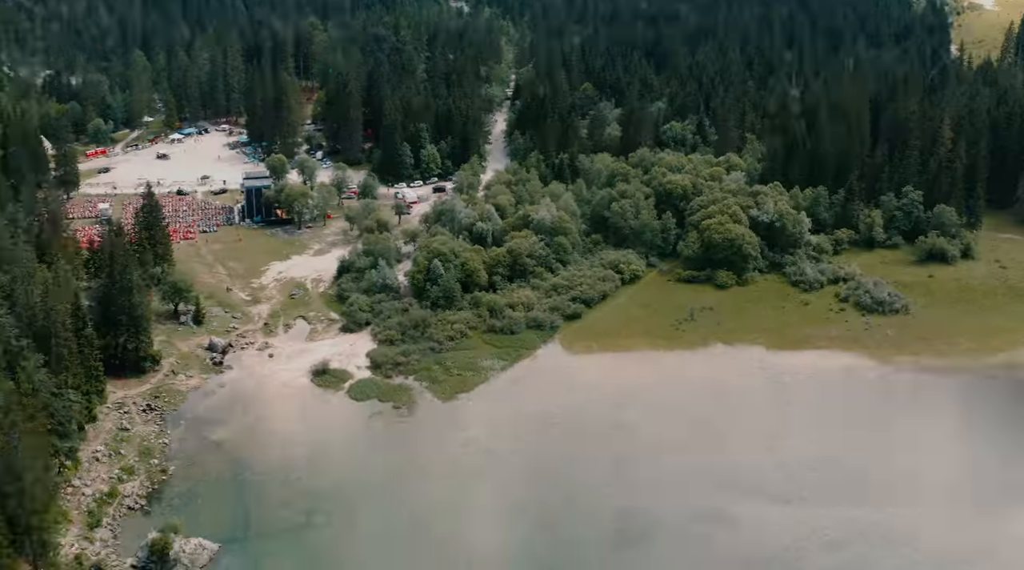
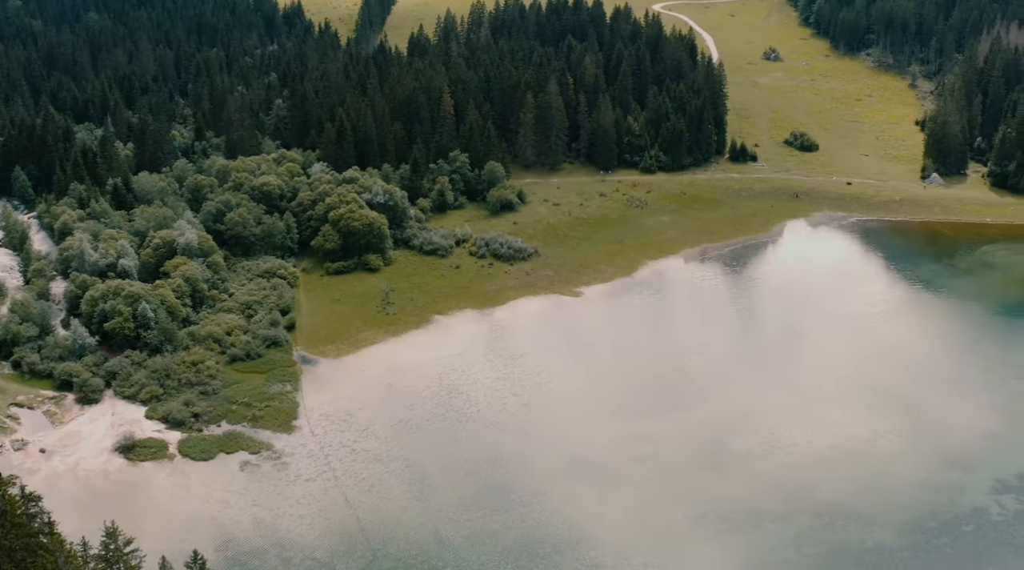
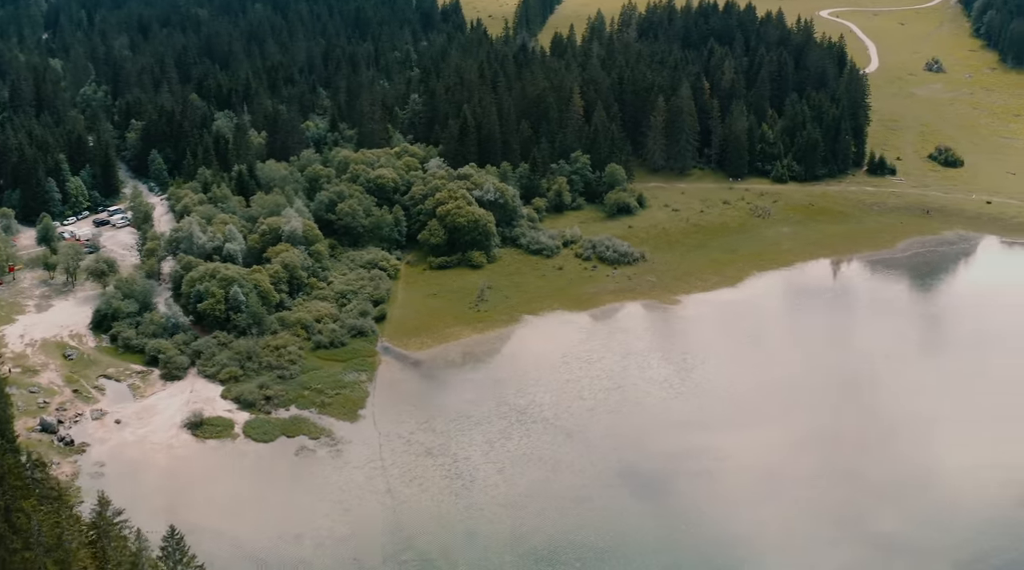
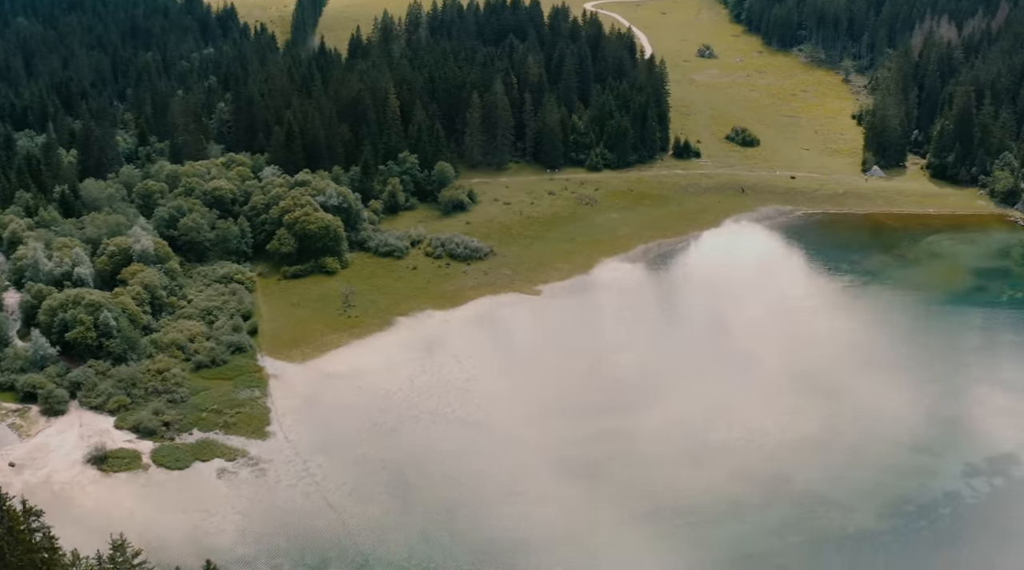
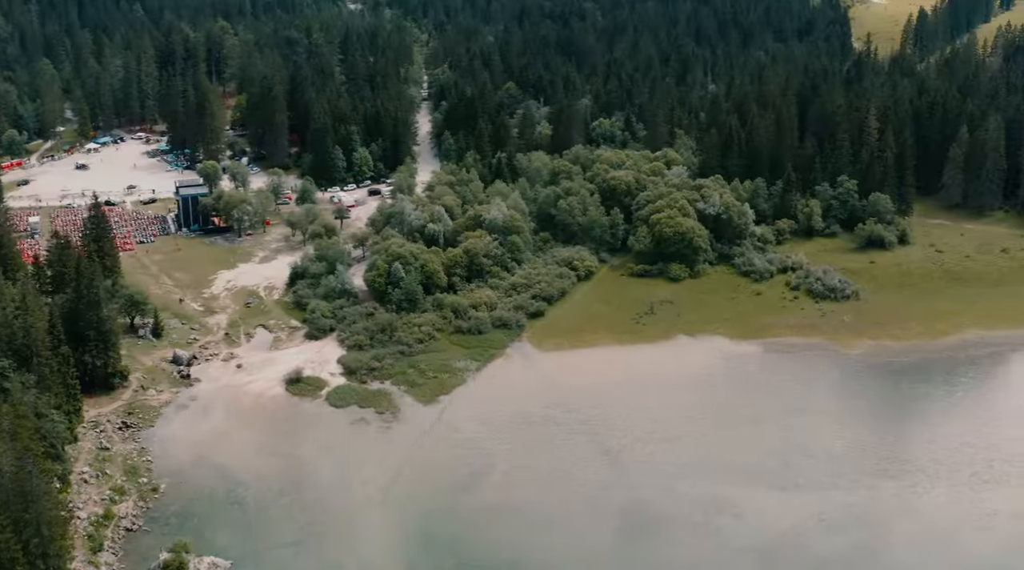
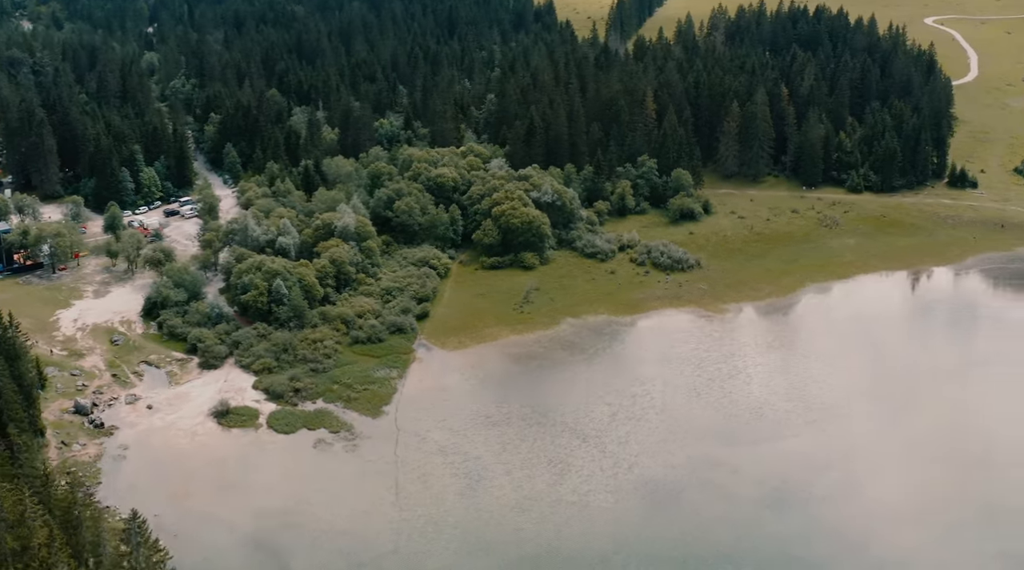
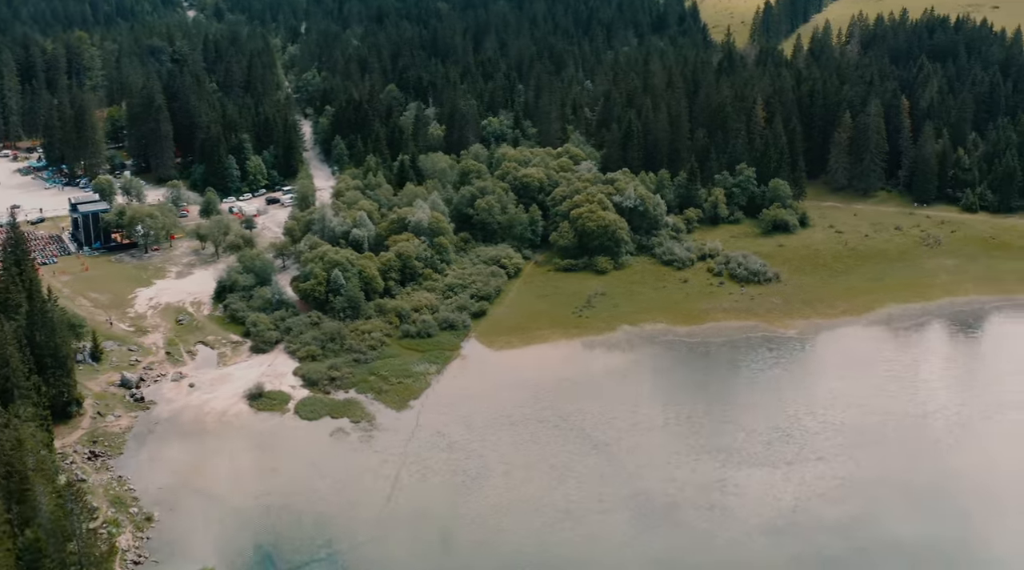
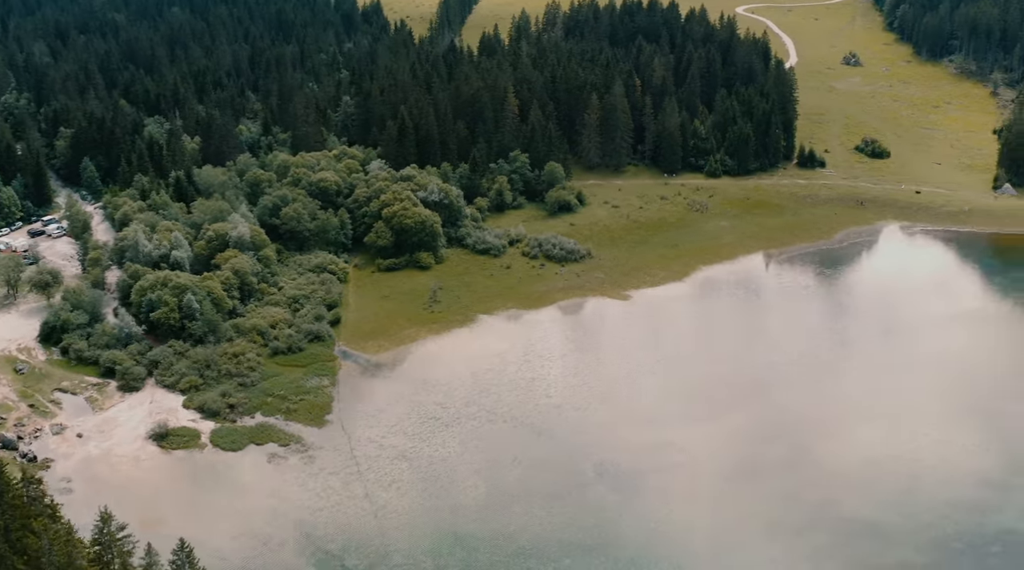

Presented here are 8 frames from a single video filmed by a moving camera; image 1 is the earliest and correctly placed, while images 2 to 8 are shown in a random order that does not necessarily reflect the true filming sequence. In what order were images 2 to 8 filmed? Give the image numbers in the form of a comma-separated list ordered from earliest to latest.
5, 7, 6, 3, 8, 2, 4
